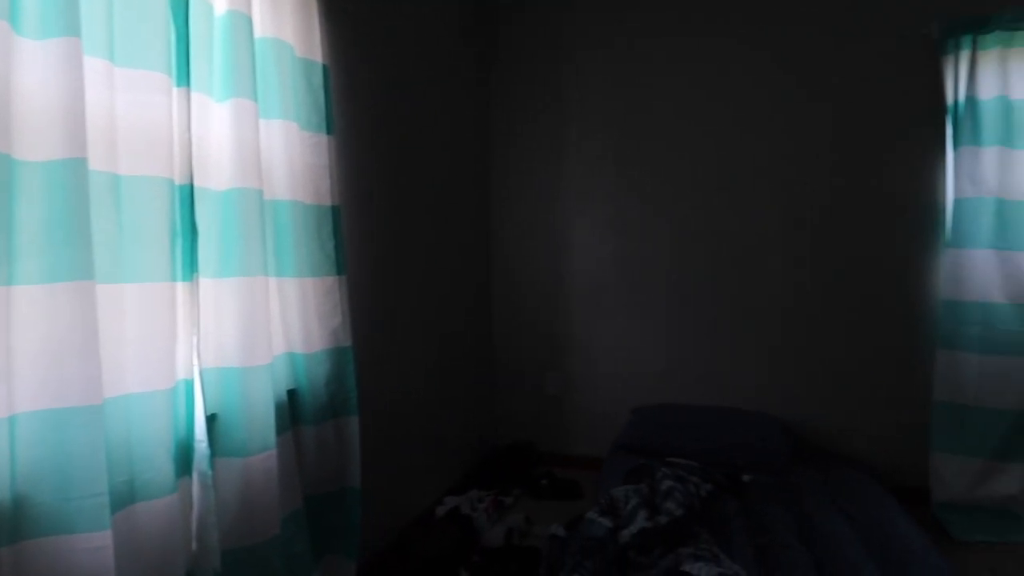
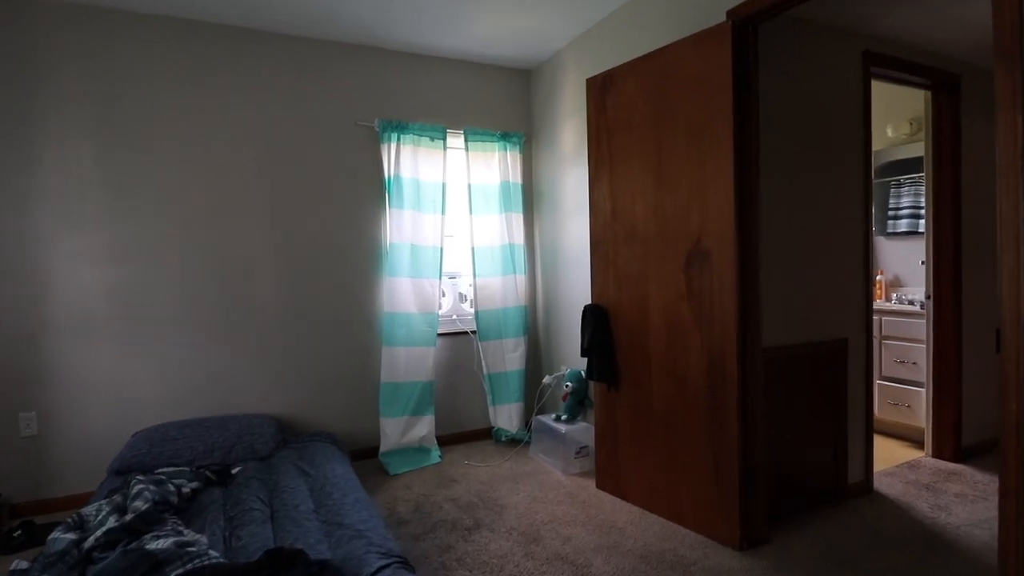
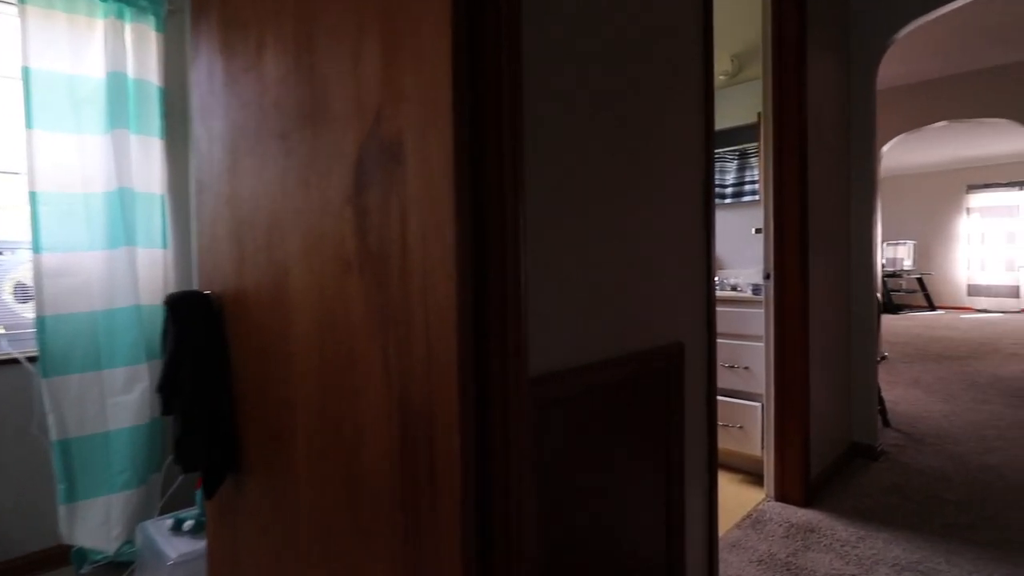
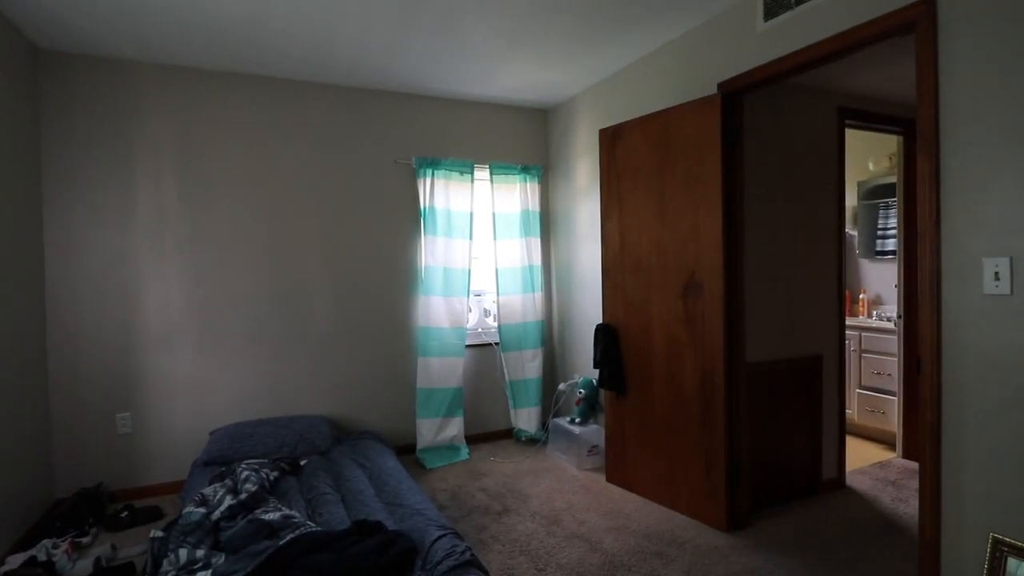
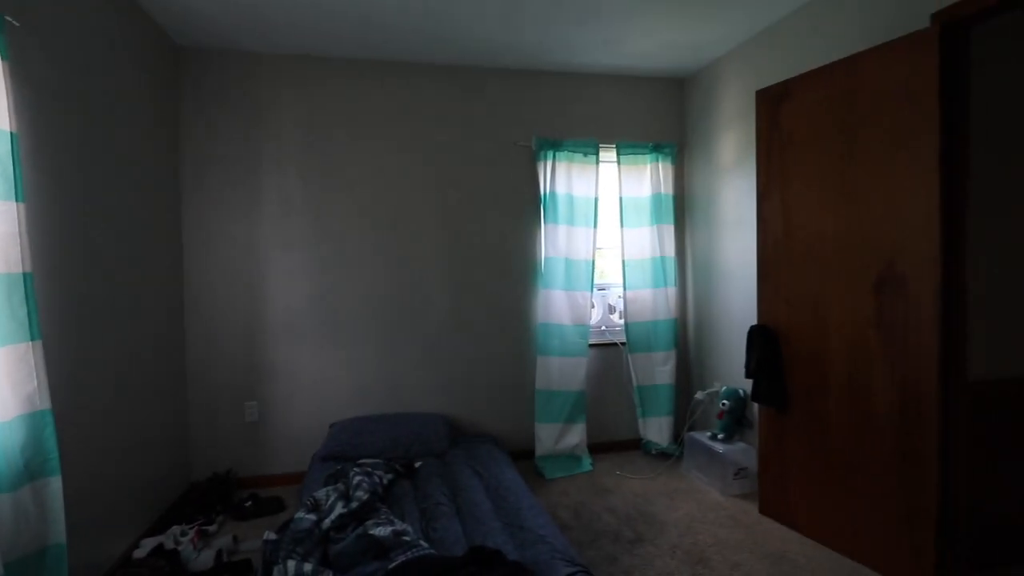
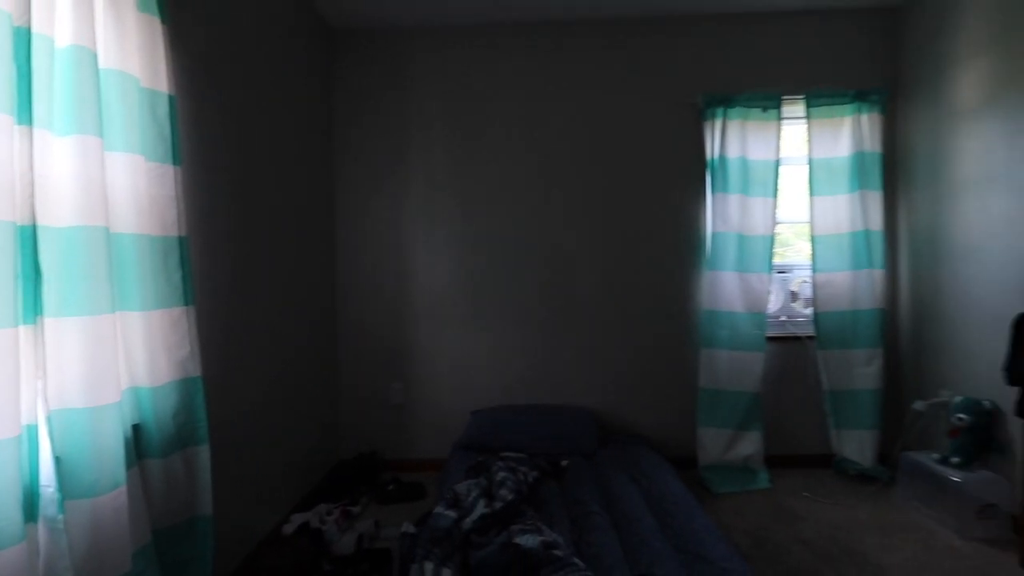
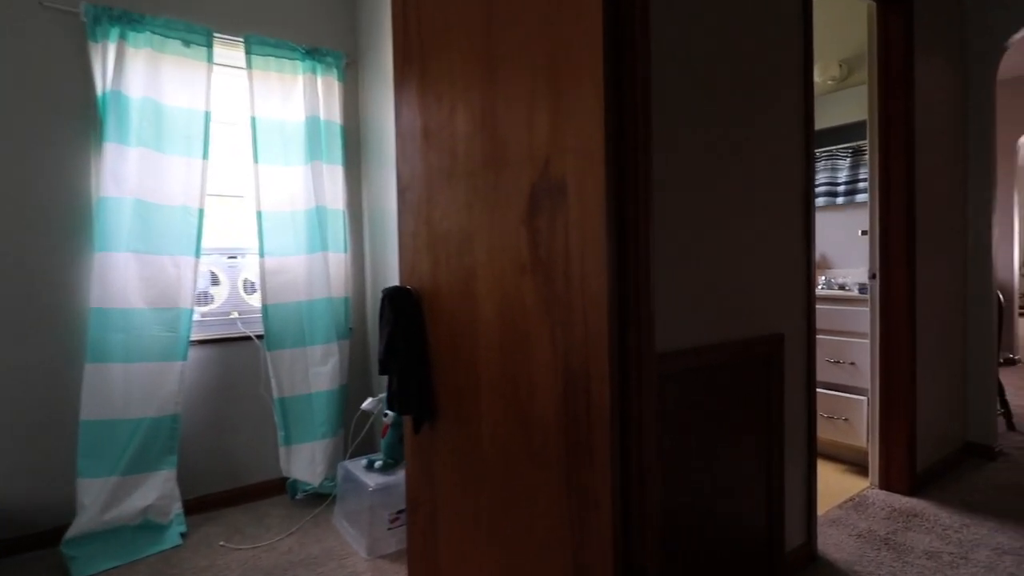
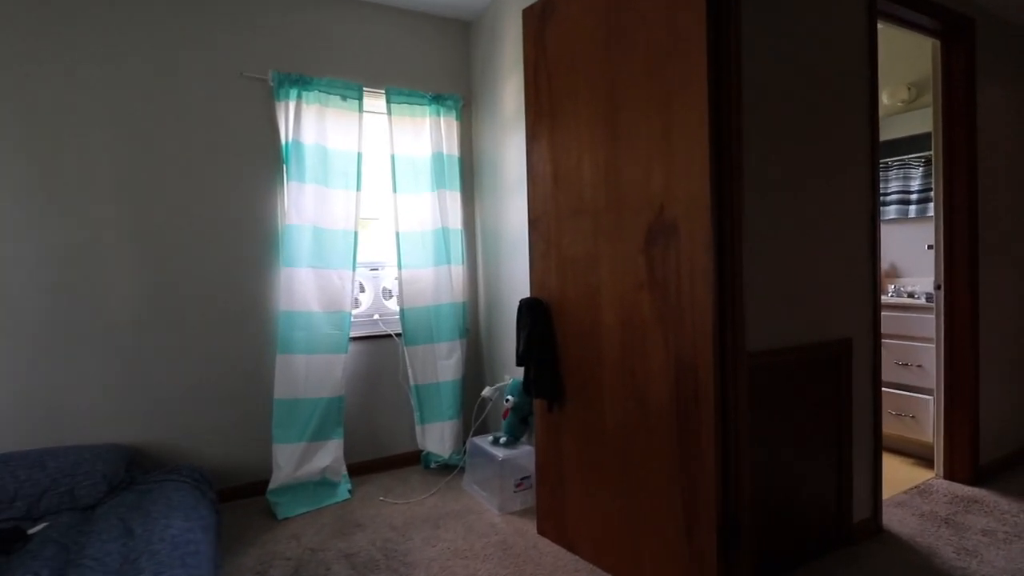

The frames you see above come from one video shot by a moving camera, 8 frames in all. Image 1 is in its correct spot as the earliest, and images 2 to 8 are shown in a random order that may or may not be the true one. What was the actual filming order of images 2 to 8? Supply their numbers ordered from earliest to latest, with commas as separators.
6, 5, 4, 2, 8, 7, 3
